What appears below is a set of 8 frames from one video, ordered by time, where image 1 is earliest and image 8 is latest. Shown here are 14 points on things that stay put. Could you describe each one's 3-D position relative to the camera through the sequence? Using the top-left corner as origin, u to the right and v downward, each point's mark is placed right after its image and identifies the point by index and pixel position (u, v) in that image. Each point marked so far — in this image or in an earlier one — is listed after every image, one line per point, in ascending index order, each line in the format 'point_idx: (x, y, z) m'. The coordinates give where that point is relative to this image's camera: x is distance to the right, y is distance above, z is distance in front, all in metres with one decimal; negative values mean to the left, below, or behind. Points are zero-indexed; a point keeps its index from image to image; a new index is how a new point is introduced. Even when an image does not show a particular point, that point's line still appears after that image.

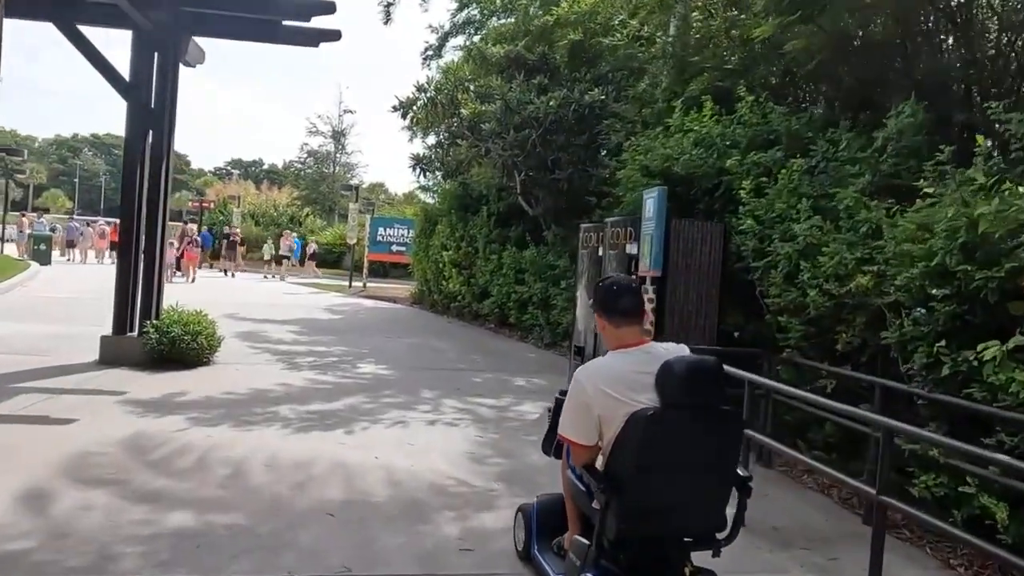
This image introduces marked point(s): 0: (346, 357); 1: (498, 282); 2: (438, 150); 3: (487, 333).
0: (-2.7, -1.1, +12.3) m
1: (-0.3, +0.1, +16.8) m
2: (-1.7, +3.4, +18.3) m
3: (-0.6, -1.0, +16.5) m
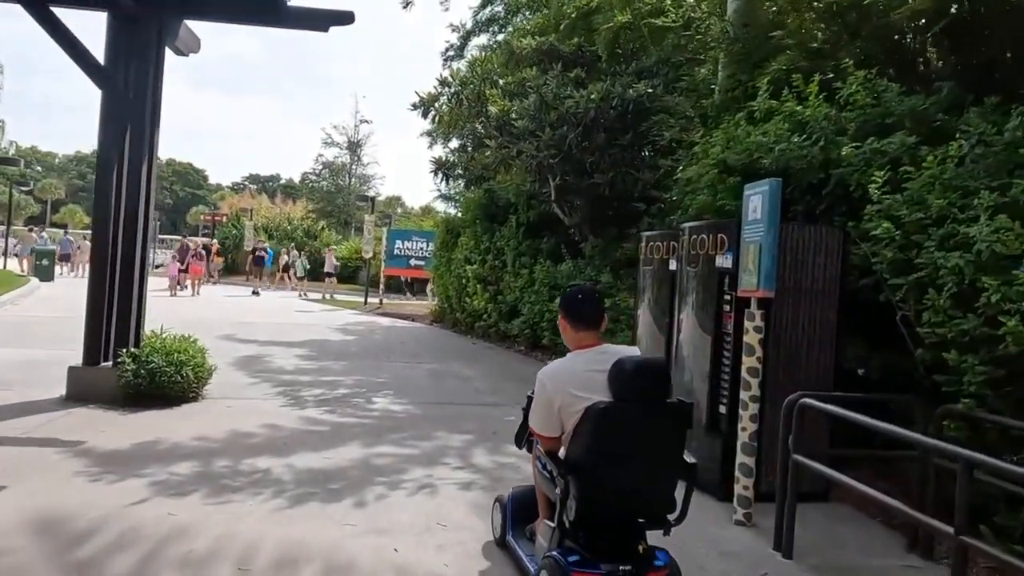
0: (-2.1, -1.4, +10.6) m
1: (+0.3, -0.3, +15.1) m
2: (-1.0, +3.0, +16.7) m
3: (0.0, -1.4, +14.7) m
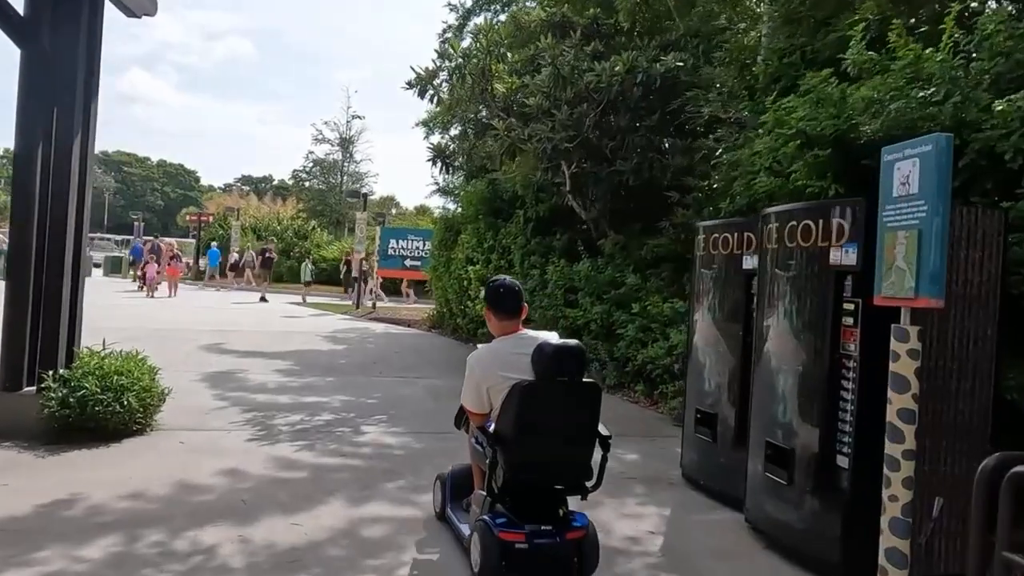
0: (-1.9, -1.5, +8.8) m
1: (+0.5, -0.3, +13.4) m
2: (-0.9, +3.0, +14.9) m
3: (+0.2, -1.4, +13.0) m
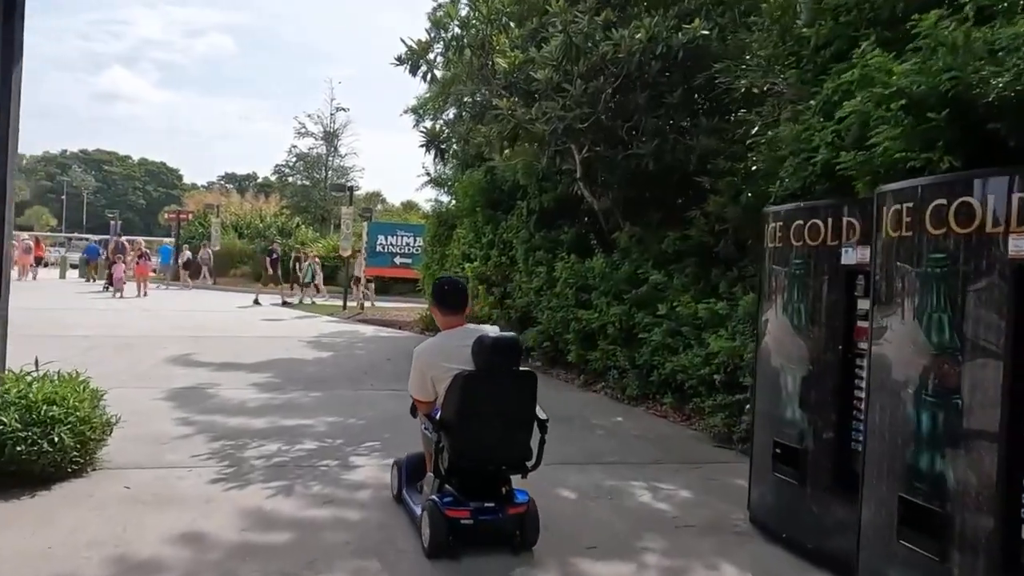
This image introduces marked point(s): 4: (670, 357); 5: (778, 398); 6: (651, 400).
0: (-1.8, -1.5, +7.5) m
1: (+0.6, -0.3, +12.0) m
2: (-0.9, +3.0, +13.6) m
3: (+0.3, -1.4, +11.7) m
4: (+1.9, -0.8, +9.2) m
5: (+1.8, -0.7, +5.1) m
6: (+1.8, -1.4, +9.9) m
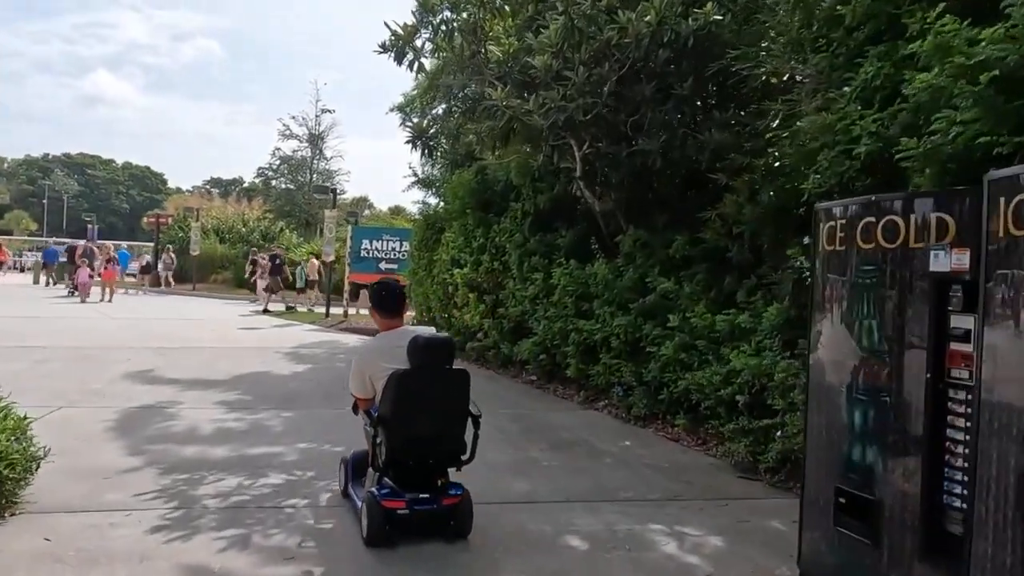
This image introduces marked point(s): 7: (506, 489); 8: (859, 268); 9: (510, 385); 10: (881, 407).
0: (-1.8, -1.6, +6.5) m
1: (+0.5, -0.4, +11.1) m
2: (-1.0, +2.9, +12.6) m
3: (+0.2, -1.5, +10.7) m
4: (+1.9, -0.9, +8.3) m
5: (+1.8, -0.8, +4.1) m
6: (+1.7, -1.5, +8.9) m
7: (0.0, -1.7, +6.4) m
8: (+1.8, +0.1, +4.1) m
9: (0.0, -1.5, +11.7) m
10: (+1.9, -0.6, +3.9) m
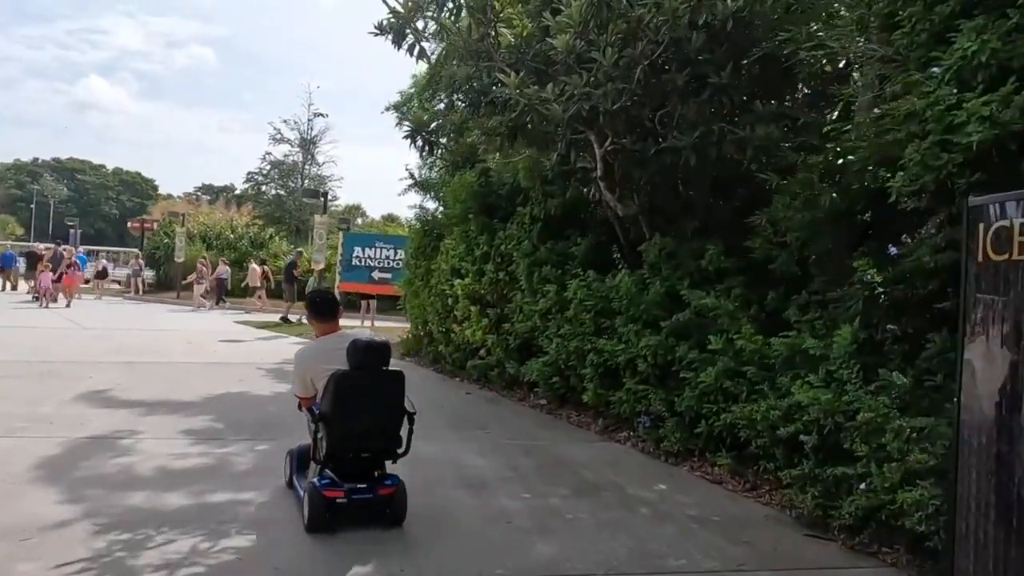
0: (-1.6, -1.7, +5.2) m
1: (+0.6, -0.6, +9.9) m
2: (-0.9, +2.7, +11.5) m
3: (+0.3, -1.7, +9.5) m
4: (+2.0, -1.1, +7.1) m
5: (+2.0, -0.9, +2.9) m
6: (+1.8, -1.7, +7.7) m
7: (+0.1, -1.8, +5.2) m
8: (+2.0, 0.0, +2.9) m
9: (+0.1, -1.6, +10.4) m
10: (+2.1, -0.7, +2.7) m
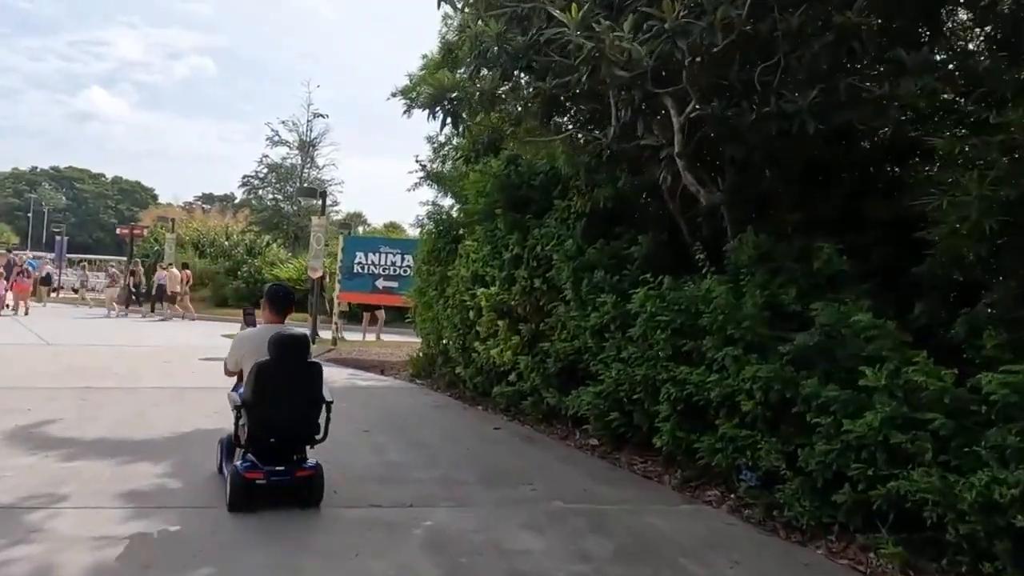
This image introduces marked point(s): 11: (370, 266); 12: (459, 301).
0: (-1.2, -1.7, +3.0) m
1: (+1.0, -0.7, +7.7) m
2: (-0.4, +2.6, +9.3) m
3: (+0.8, -1.8, +7.3) m
4: (+2.5, -1.2, +4.9) m
5: (+2.4, -0.9, +0.8) m
6: (+2.3, -1.8, +5.5) m
7: (+0.6, -1.8, +3.0) m
8: (+2.5, 0.0, +0.8) m
9: (+0.5, -1.8, +8.3) m
10: (+2.5, -0.7, +0.5) m
11: (-3.7, +0.5, +20.1) m
12: (-0.8, -0.2, +11.3) m
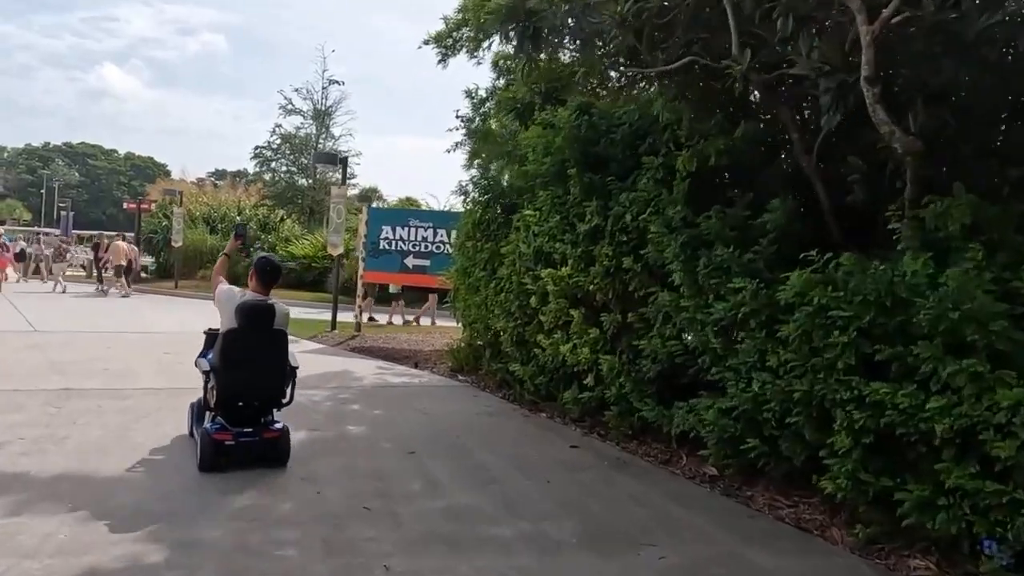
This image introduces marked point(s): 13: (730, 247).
0: (-0.5, -1.7, +1.1) m
1: (+1.8, -0.6, +5.7) m
2: (+0.4, +2.7, +7.2) m
3: (+1.5, -1.7, +5.3) m
4: (+3.2, -1.1, +2.9) m
5: (+3.1, -1.0, -1.3) m
6: (+3.0, -1.7, +3.5) m
7: (+1.3, -1.8, +1.0) m
8: (+3.1, -0.1, -1.3) m
9: (+1.3, -1.6, +6.3) m
10: (+3.2, -0.8, -1.5) m
11: (-2.8, +1.1, +18.1) m
12: (0.0, 0.0, +9.3) m
13: (+1.8, +0.3, +6.3) m
